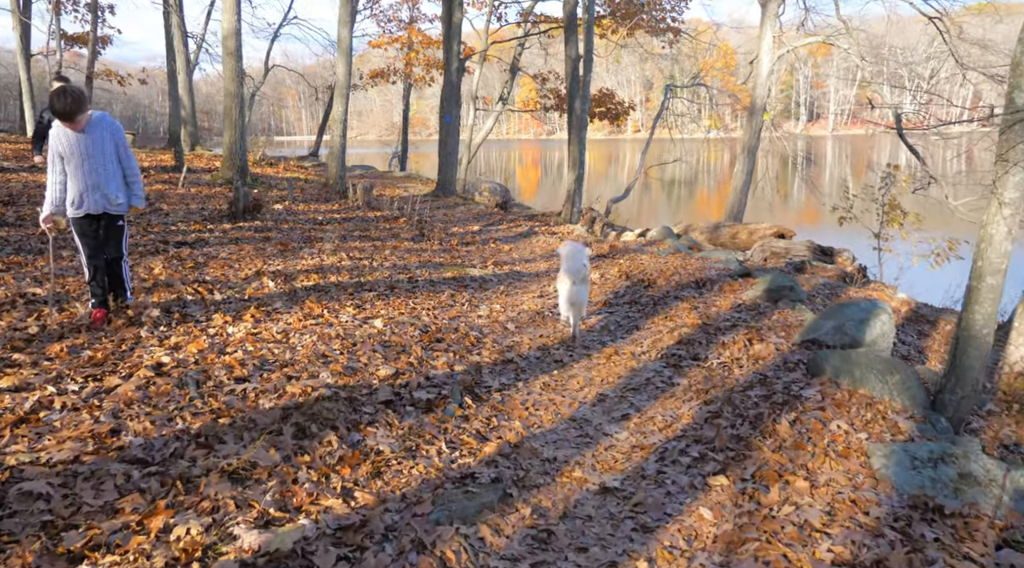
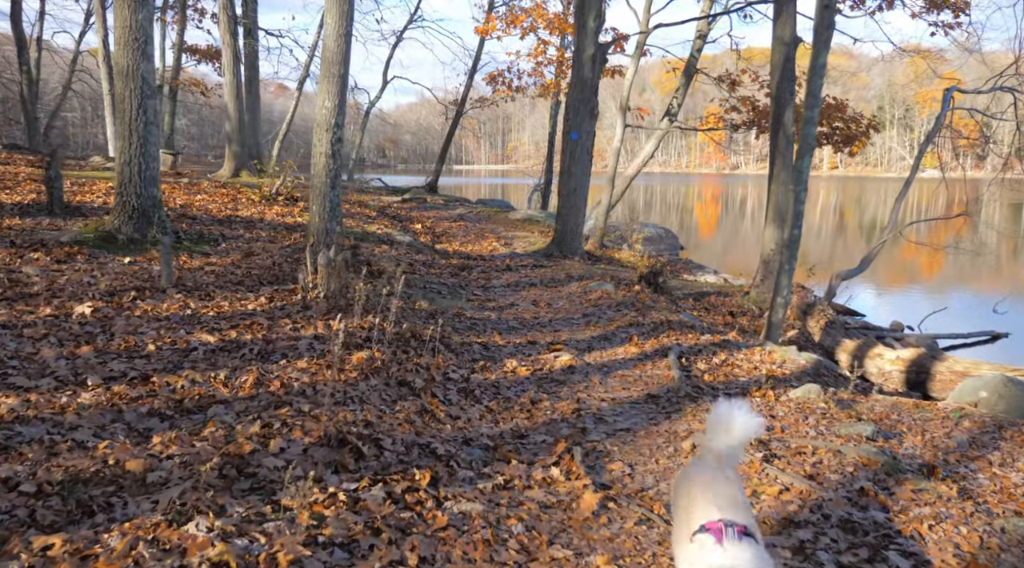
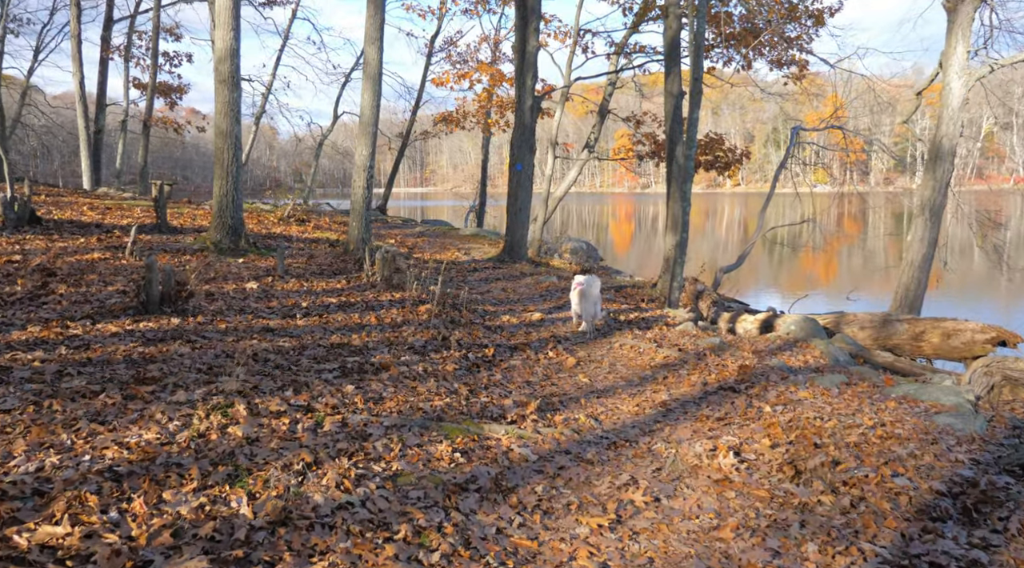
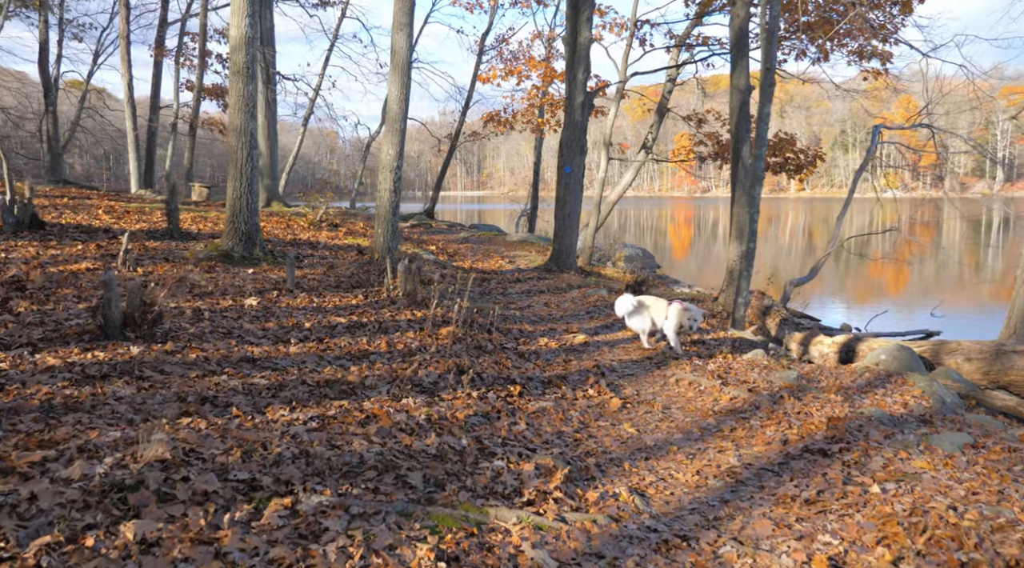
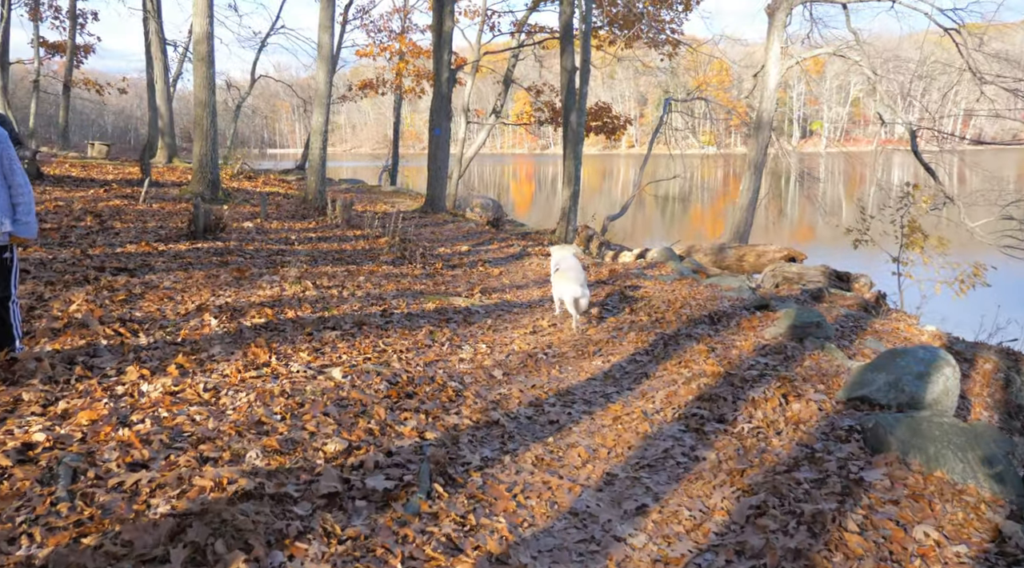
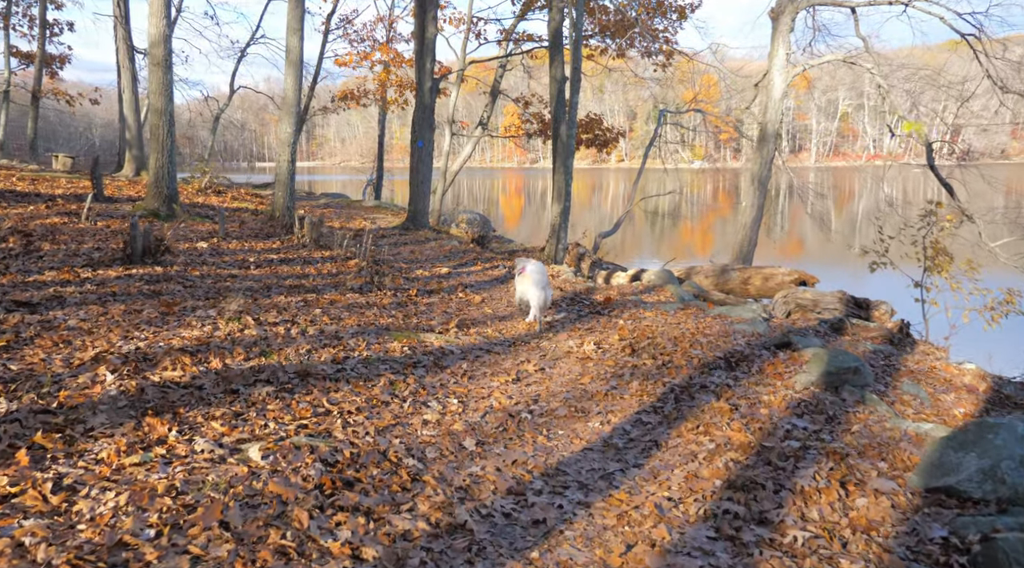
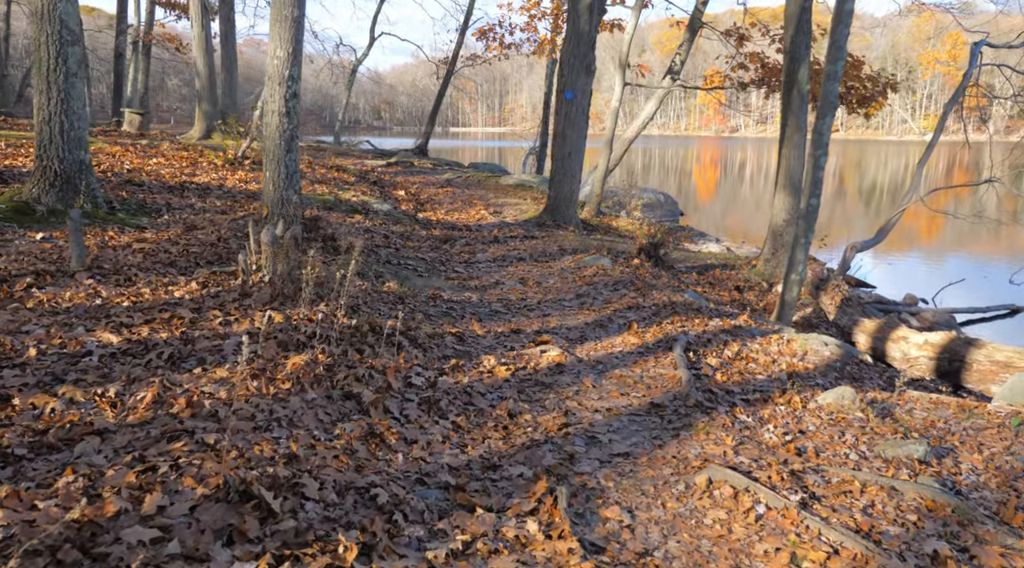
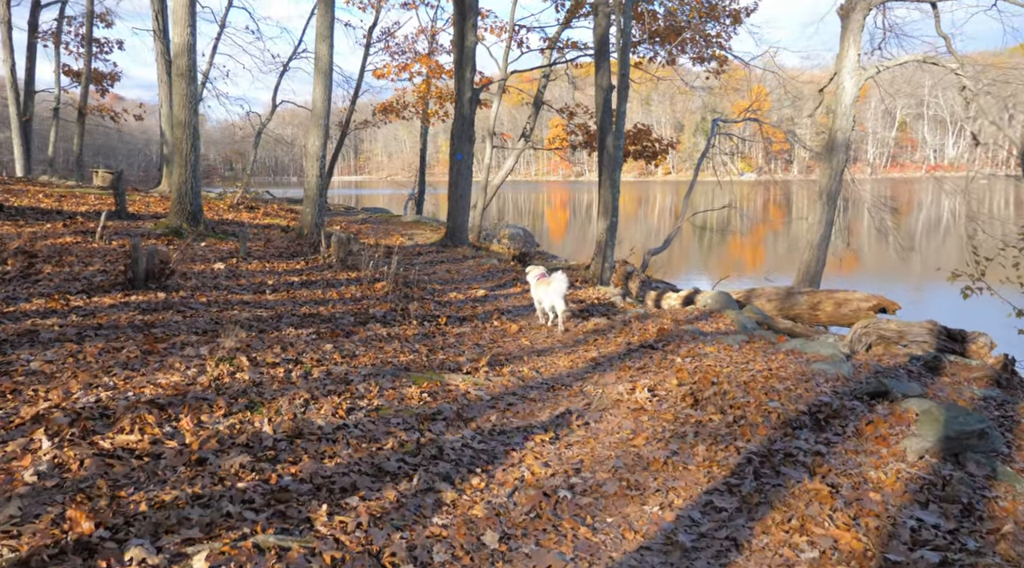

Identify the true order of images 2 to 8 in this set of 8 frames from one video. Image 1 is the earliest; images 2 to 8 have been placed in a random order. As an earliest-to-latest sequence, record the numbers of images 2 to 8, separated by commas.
5, 6, 8, 3, 4, 2, 7
